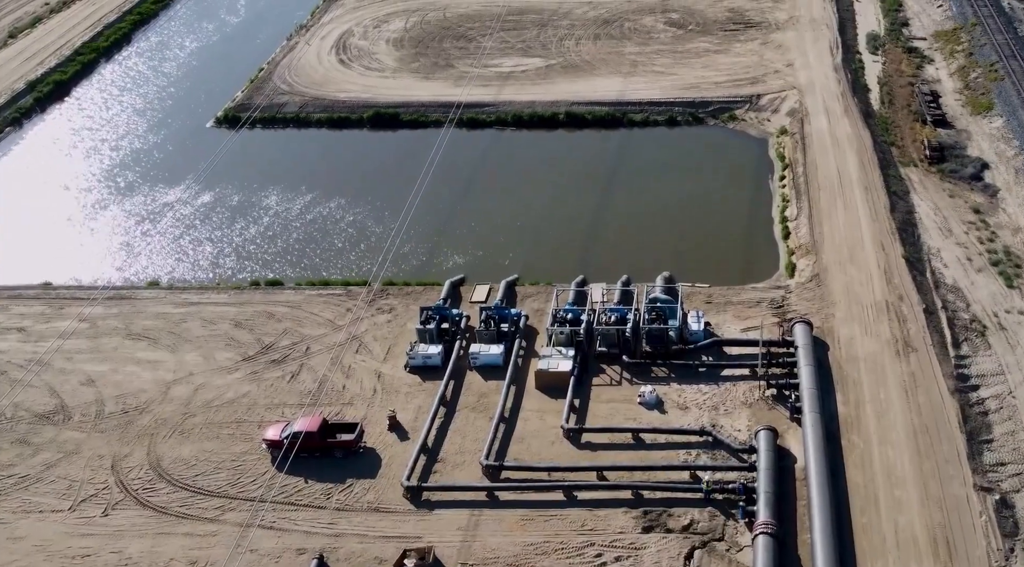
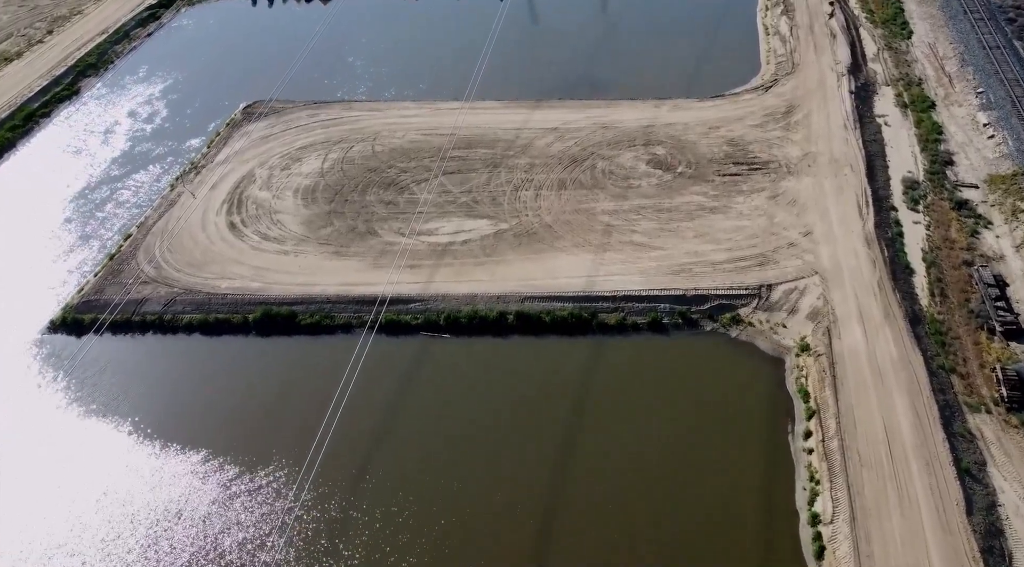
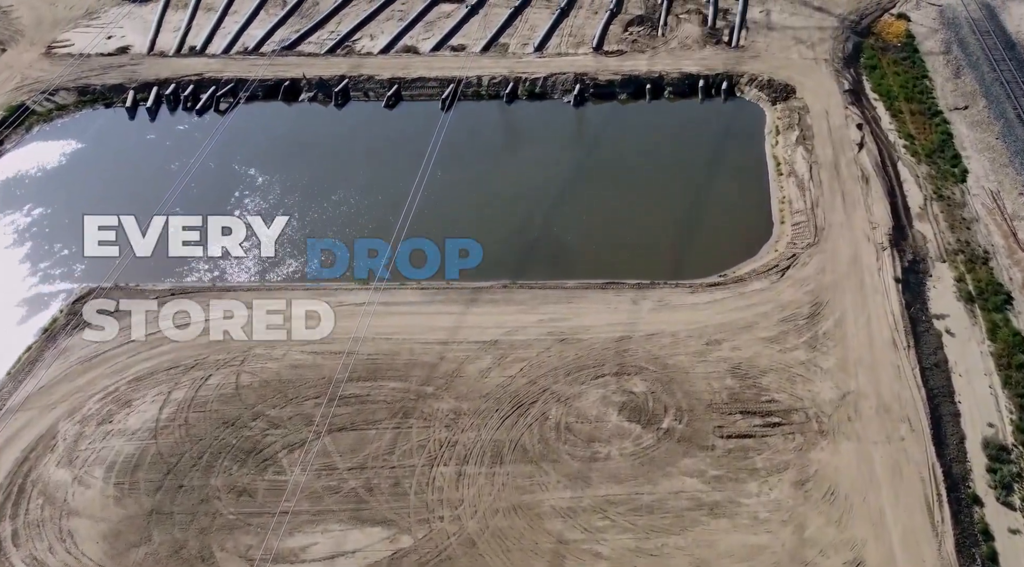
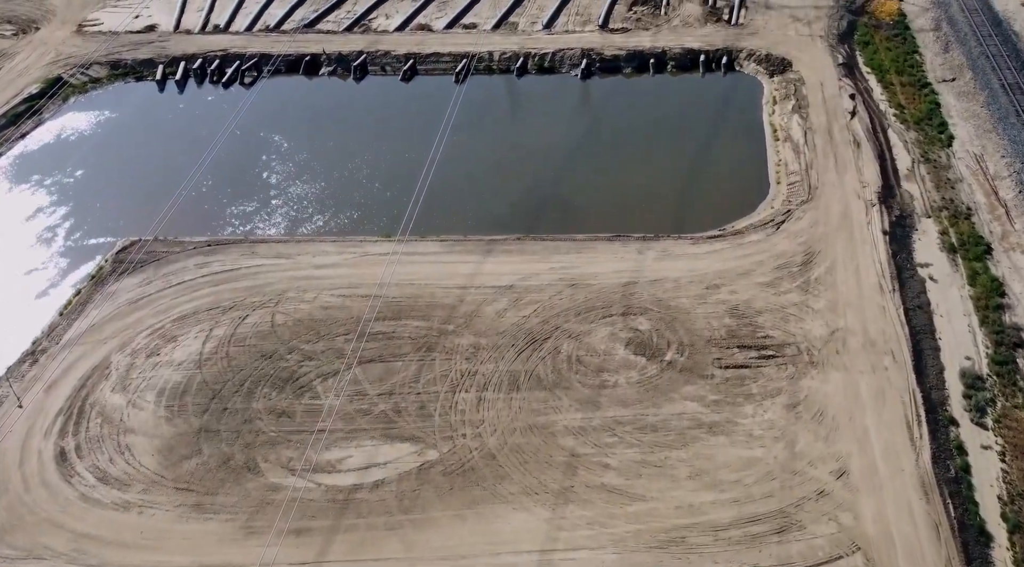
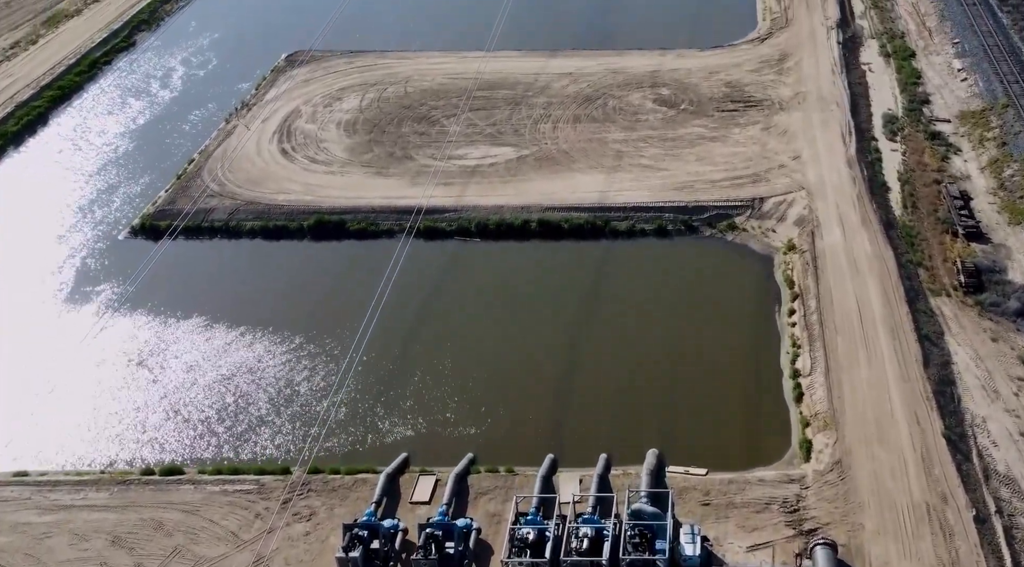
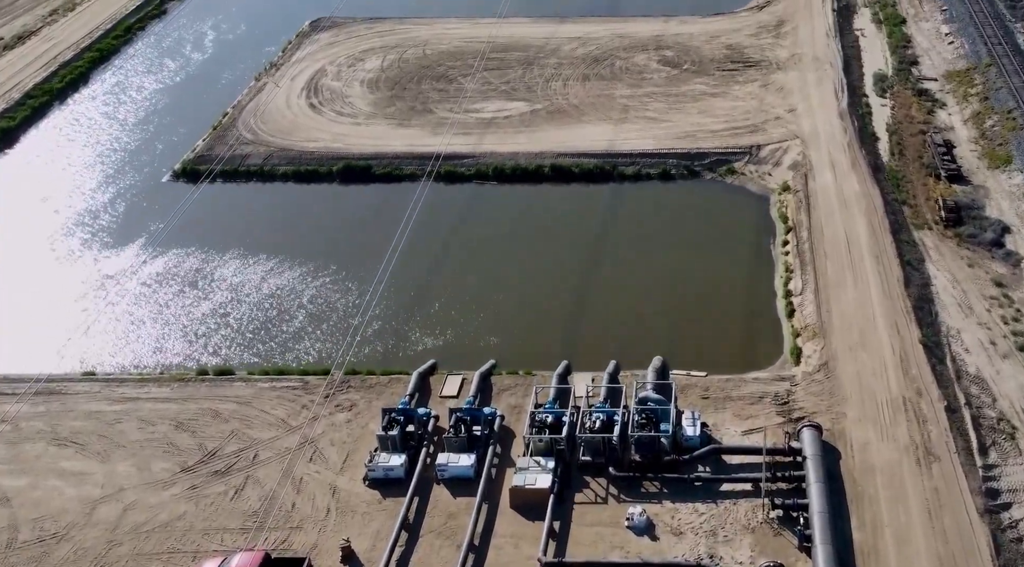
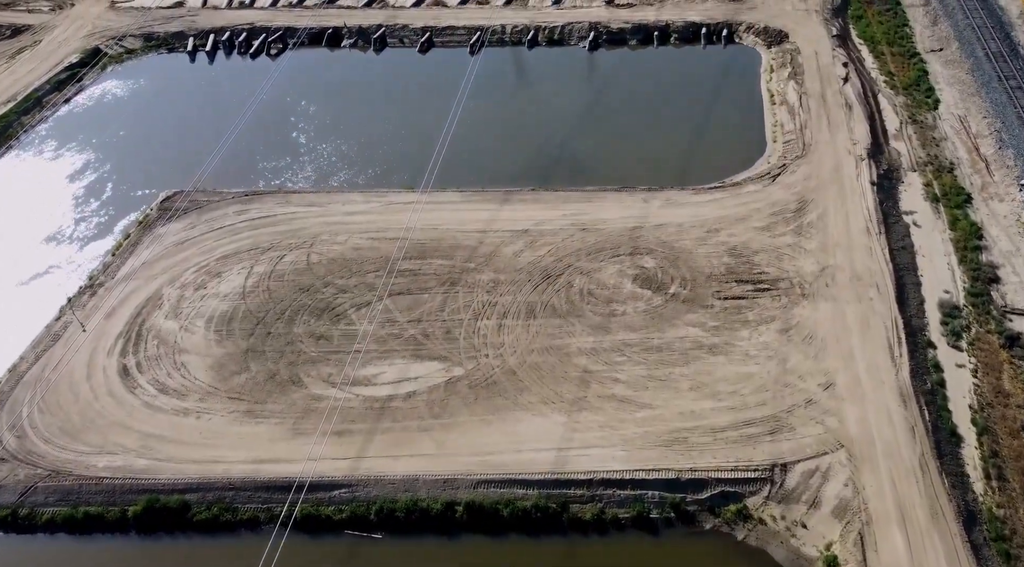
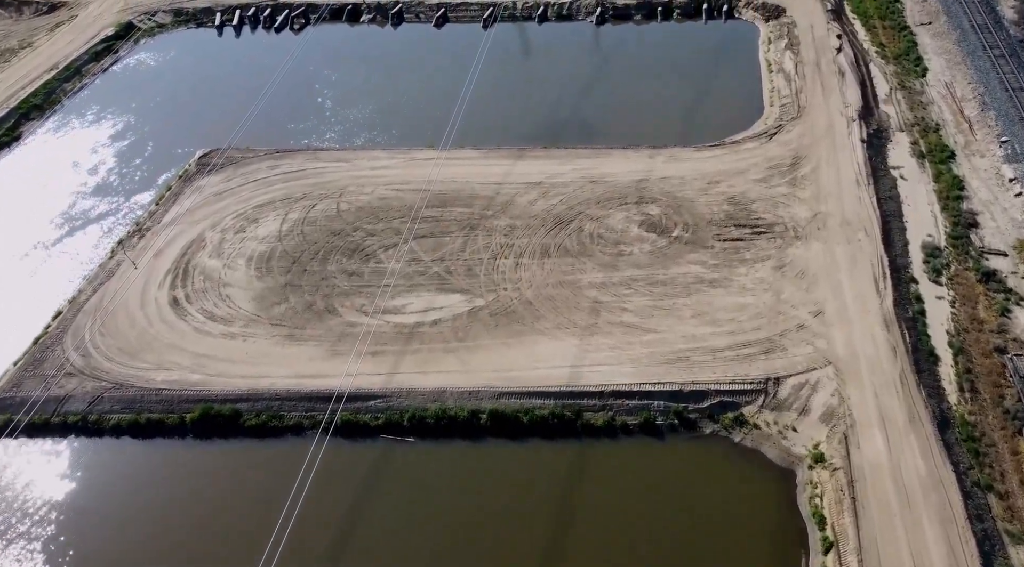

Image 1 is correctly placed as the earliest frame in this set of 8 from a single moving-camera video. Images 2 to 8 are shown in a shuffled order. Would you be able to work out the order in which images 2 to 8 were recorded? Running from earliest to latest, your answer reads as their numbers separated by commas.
6, 5, 2, 8, 7, 4, 3
